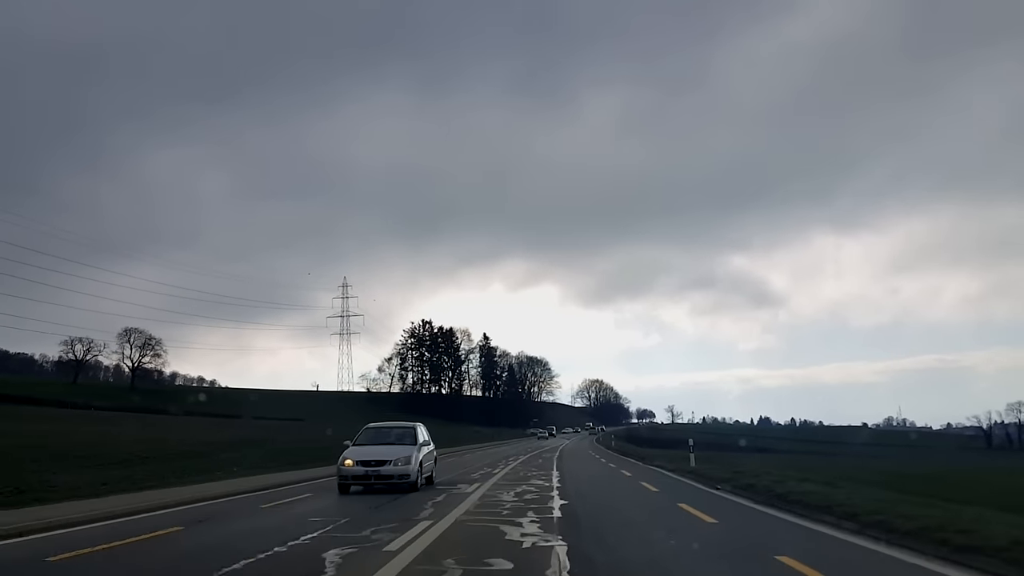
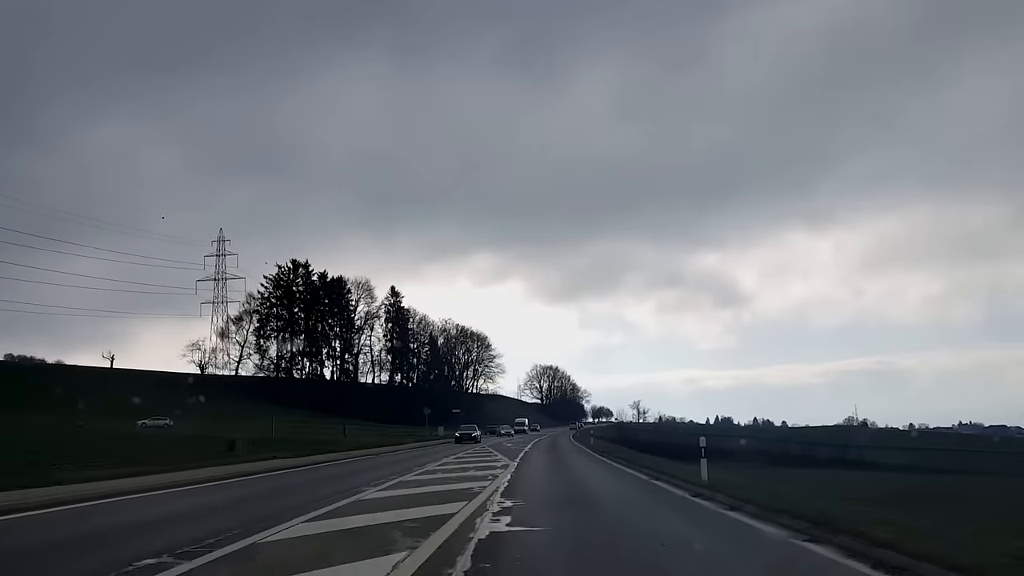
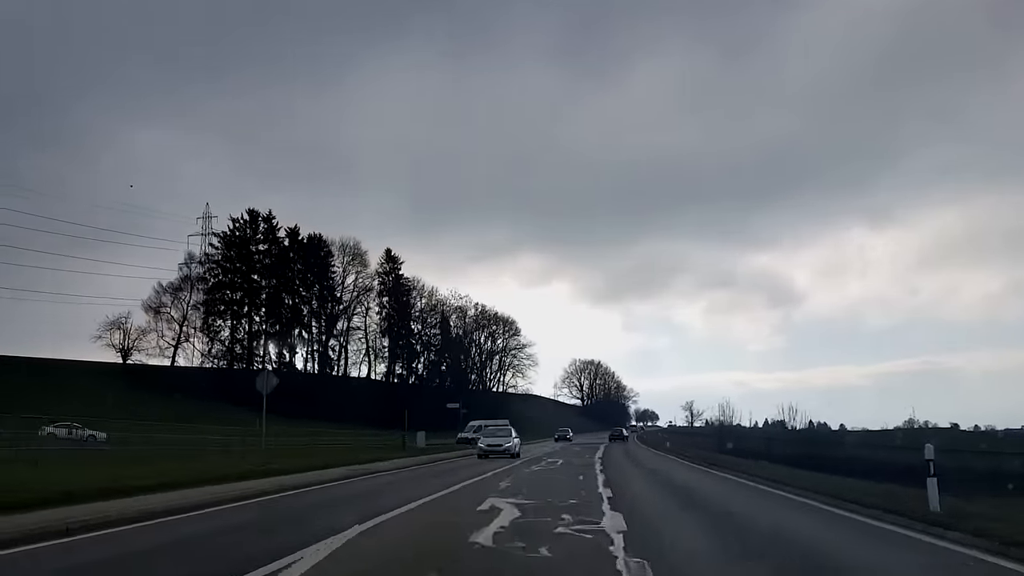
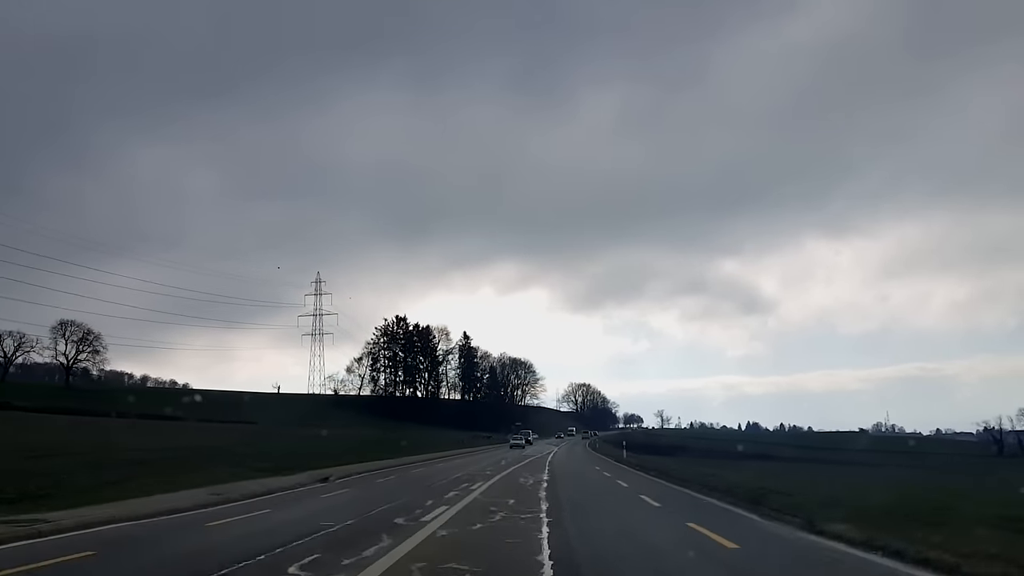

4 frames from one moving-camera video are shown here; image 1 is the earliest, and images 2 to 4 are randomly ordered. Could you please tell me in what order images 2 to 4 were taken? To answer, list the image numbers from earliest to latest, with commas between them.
4, 2, 3
